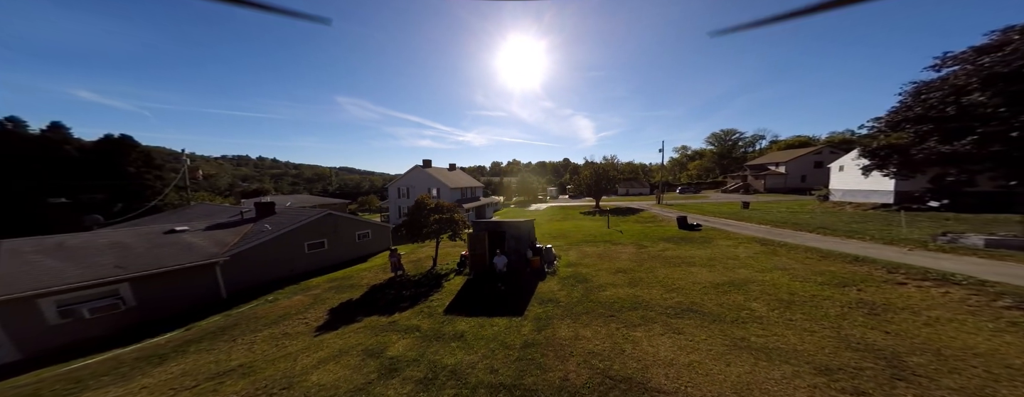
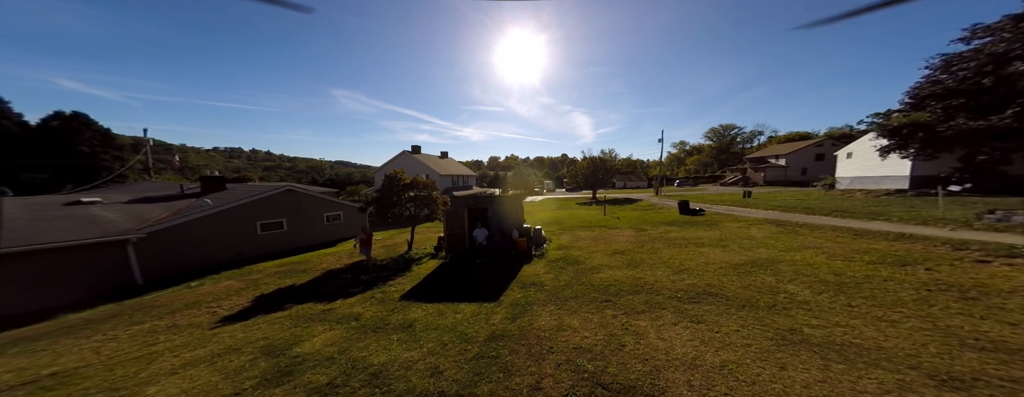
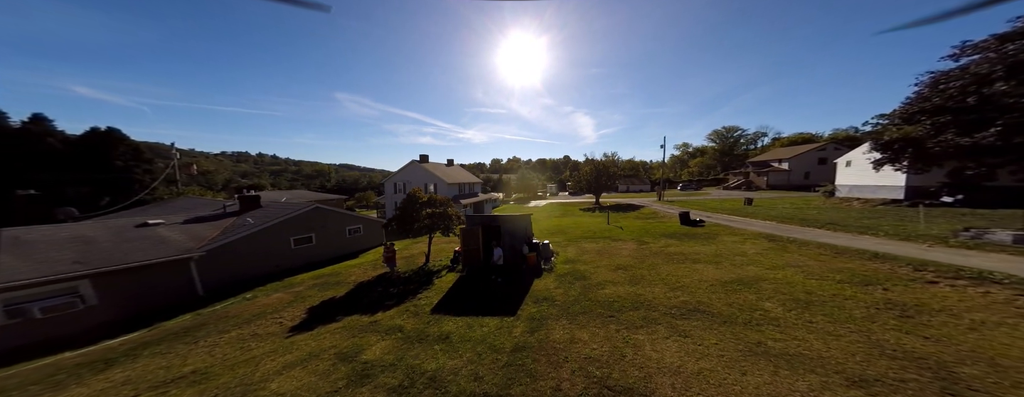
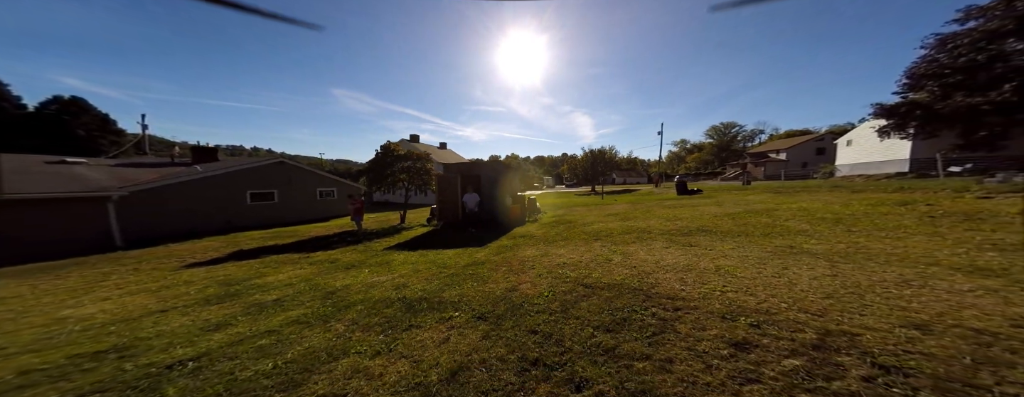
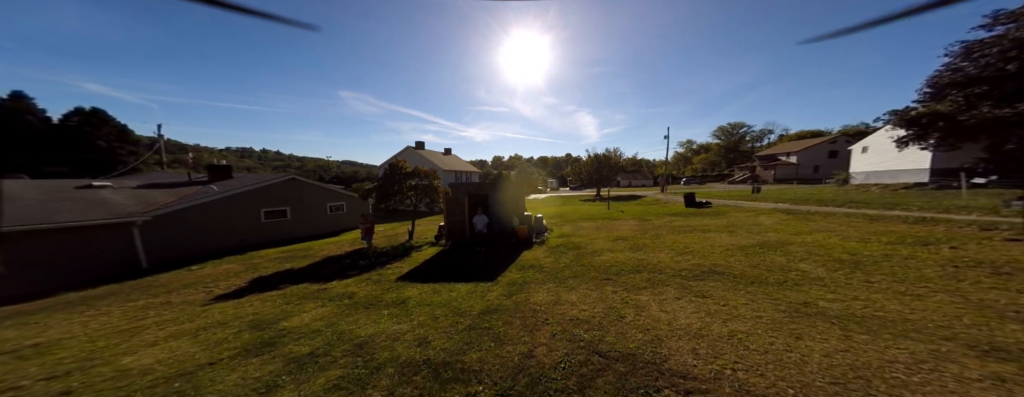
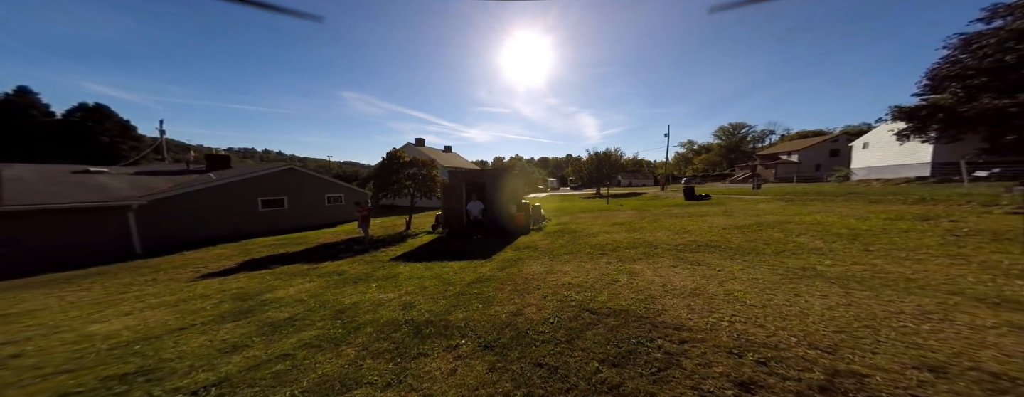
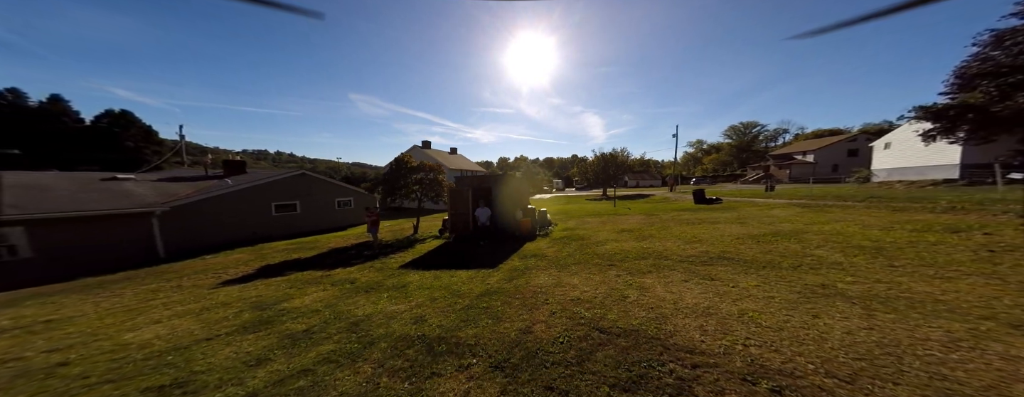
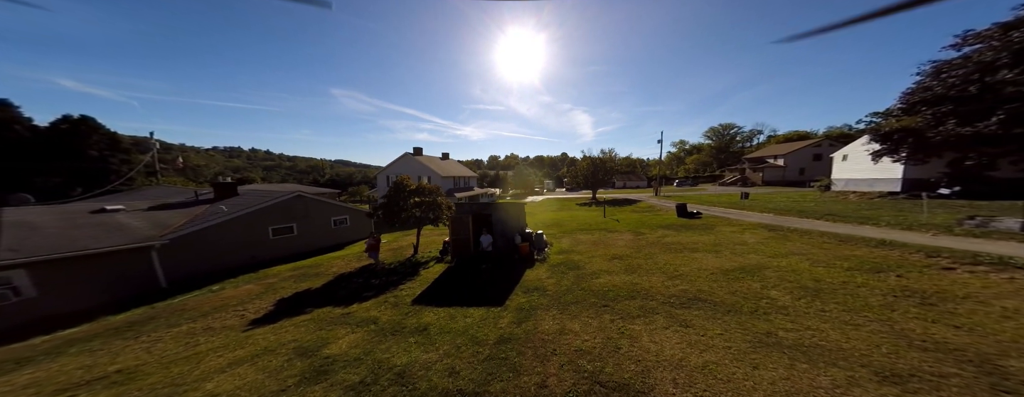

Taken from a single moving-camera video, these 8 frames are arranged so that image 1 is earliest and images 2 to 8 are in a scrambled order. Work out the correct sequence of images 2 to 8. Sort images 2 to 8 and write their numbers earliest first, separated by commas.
3, 8, 2, 5, 7, 6, 4
